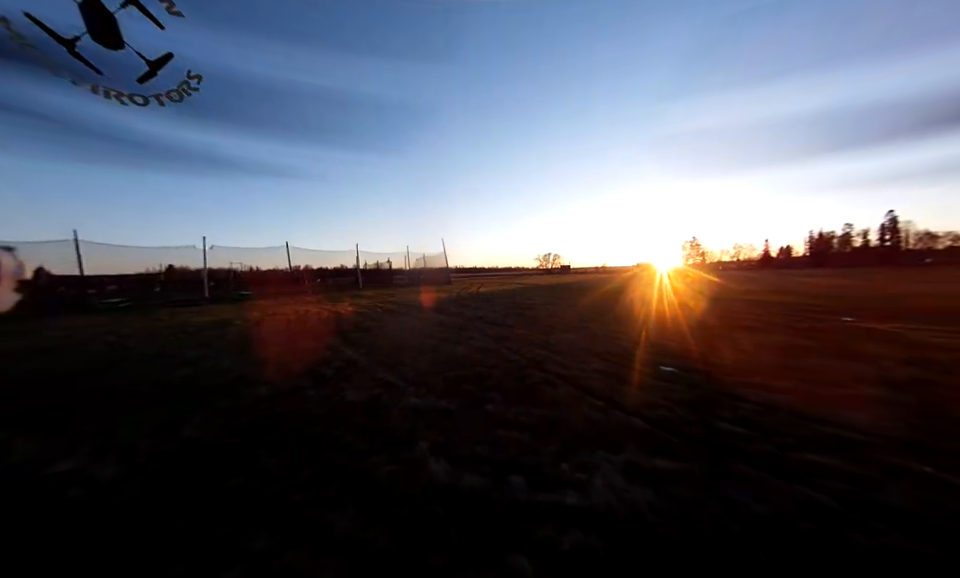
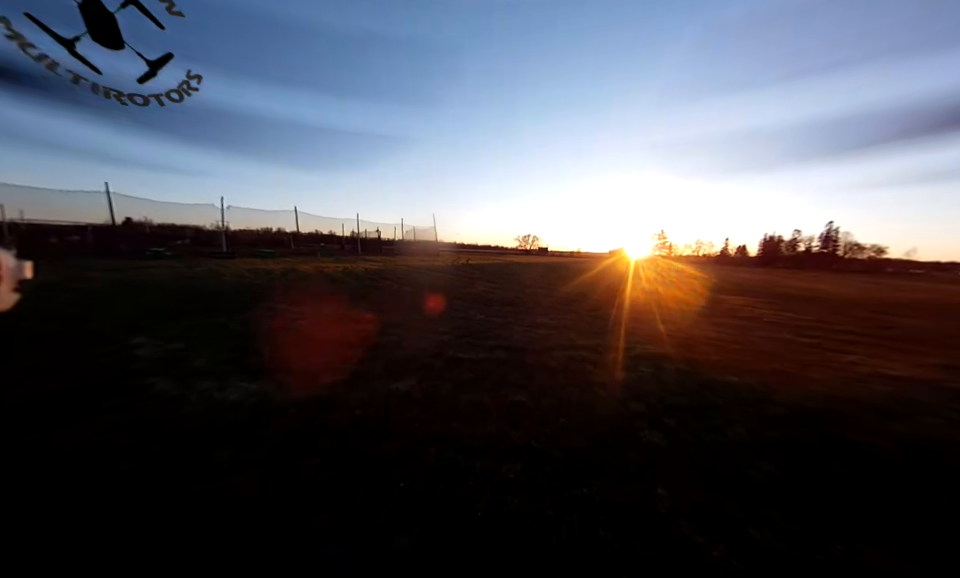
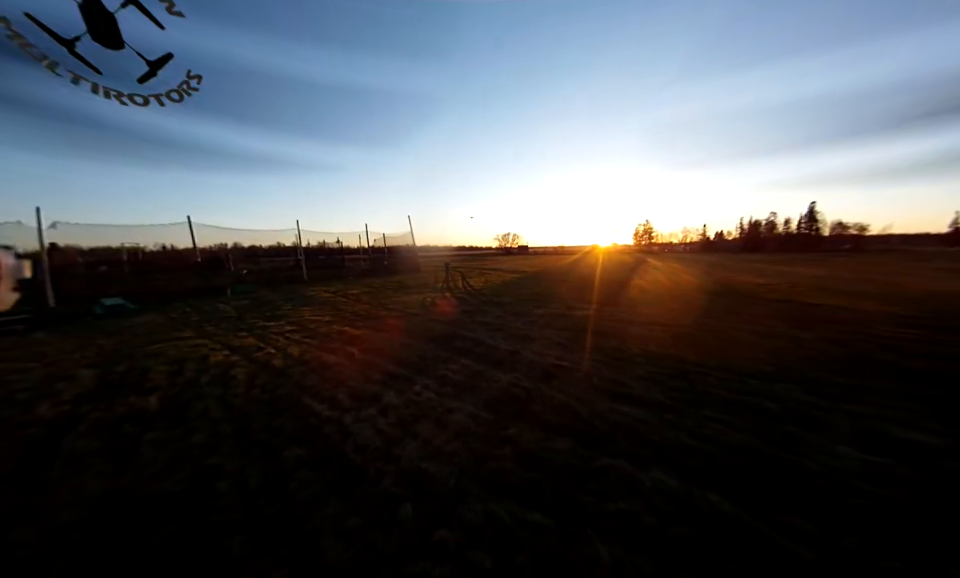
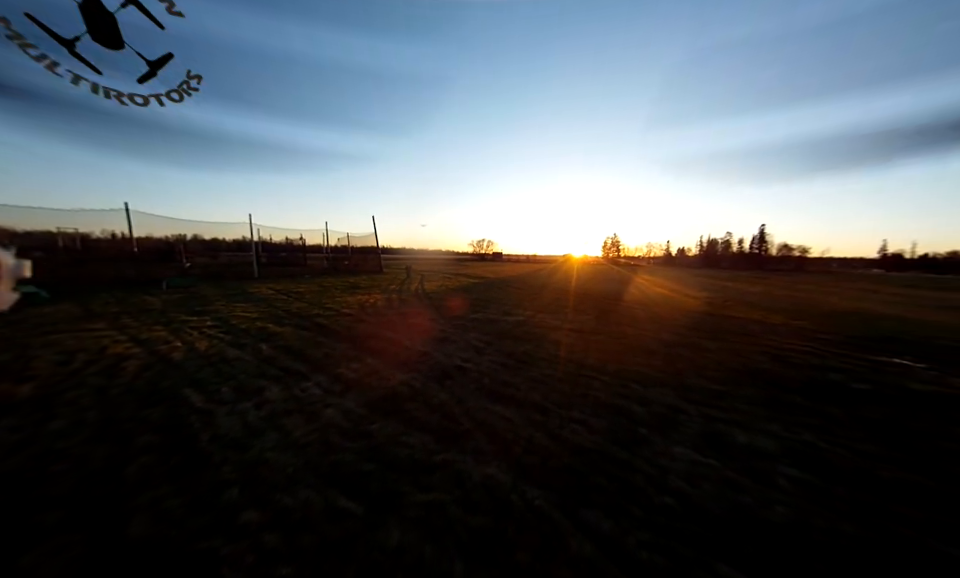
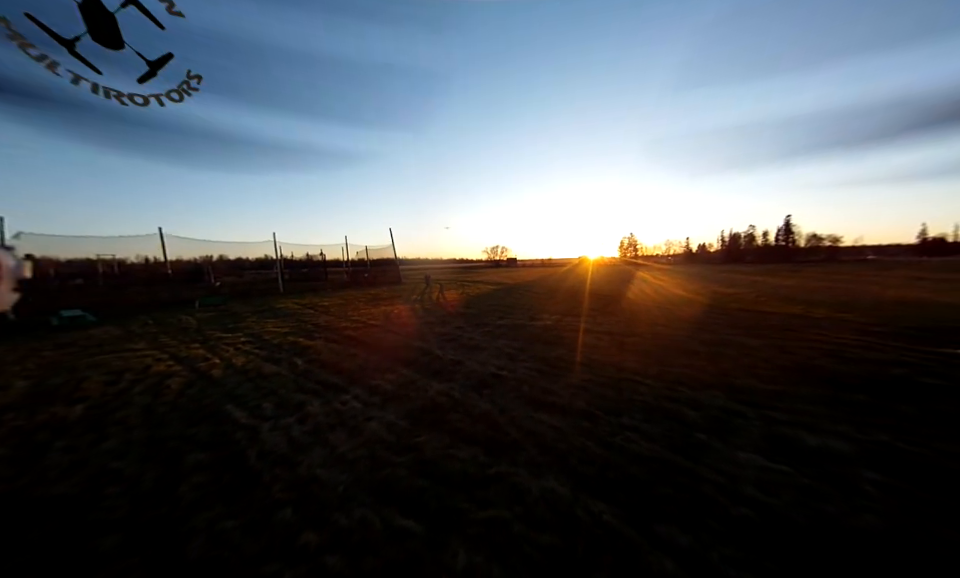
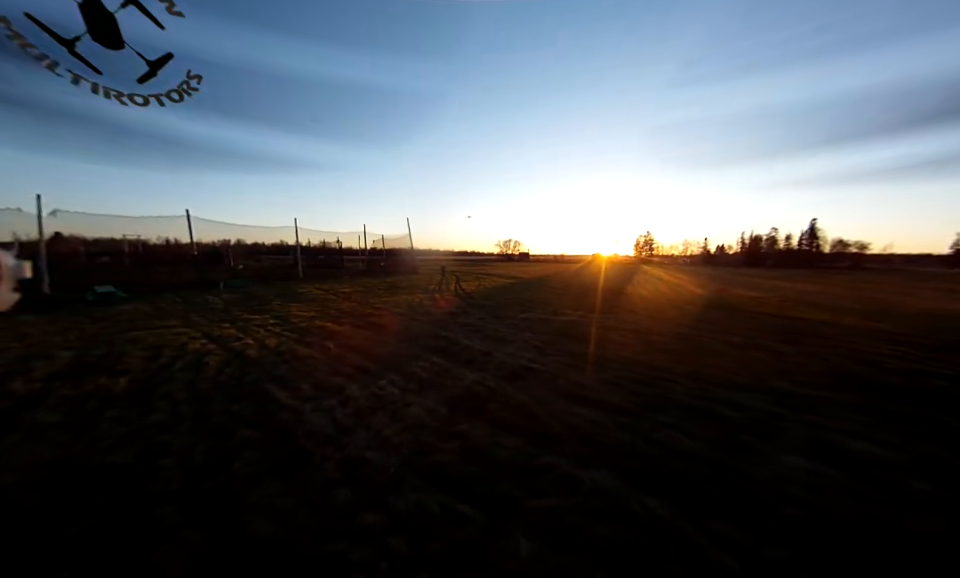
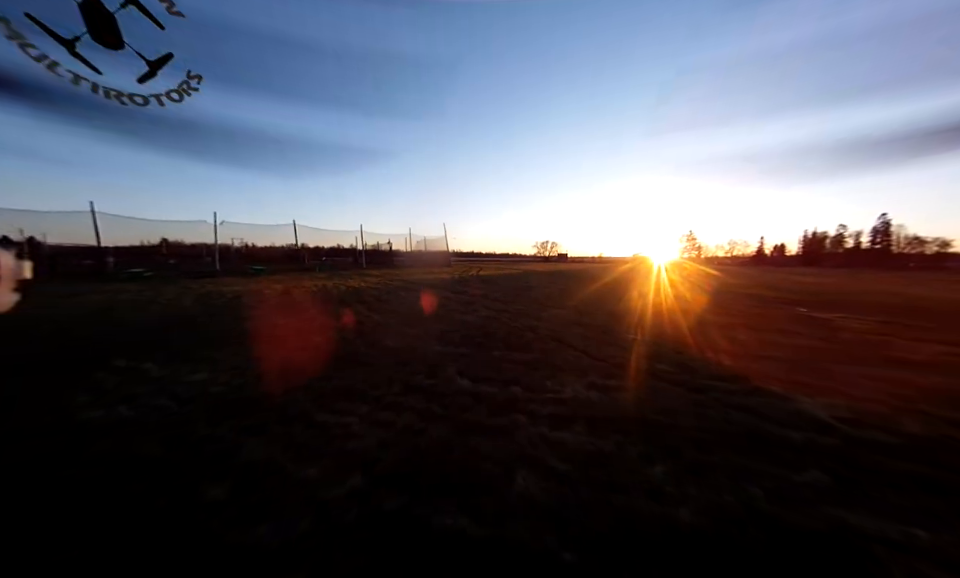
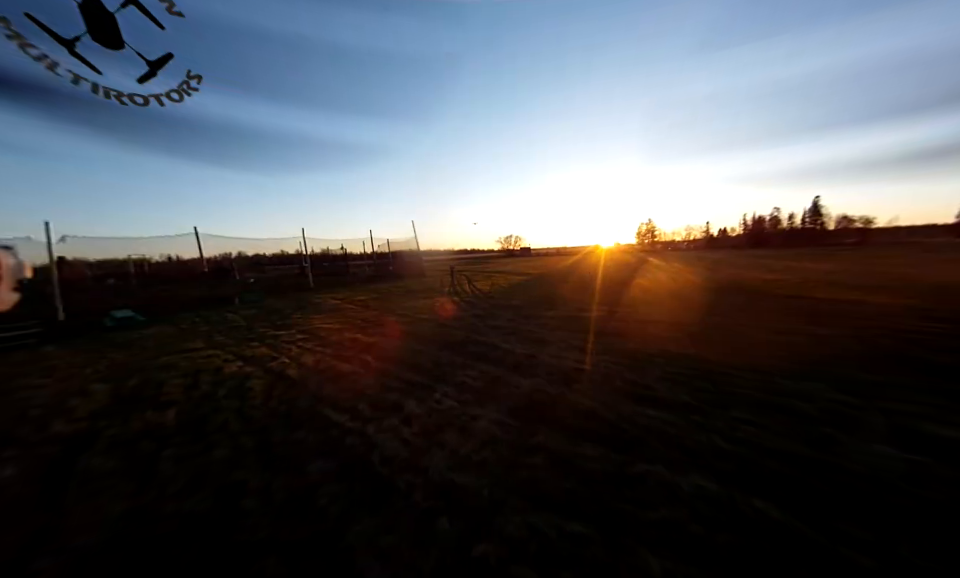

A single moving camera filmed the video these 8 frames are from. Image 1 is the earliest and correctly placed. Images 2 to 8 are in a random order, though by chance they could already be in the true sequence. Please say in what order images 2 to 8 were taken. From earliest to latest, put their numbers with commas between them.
7, 2, 8, 3, 6, 5, 4
